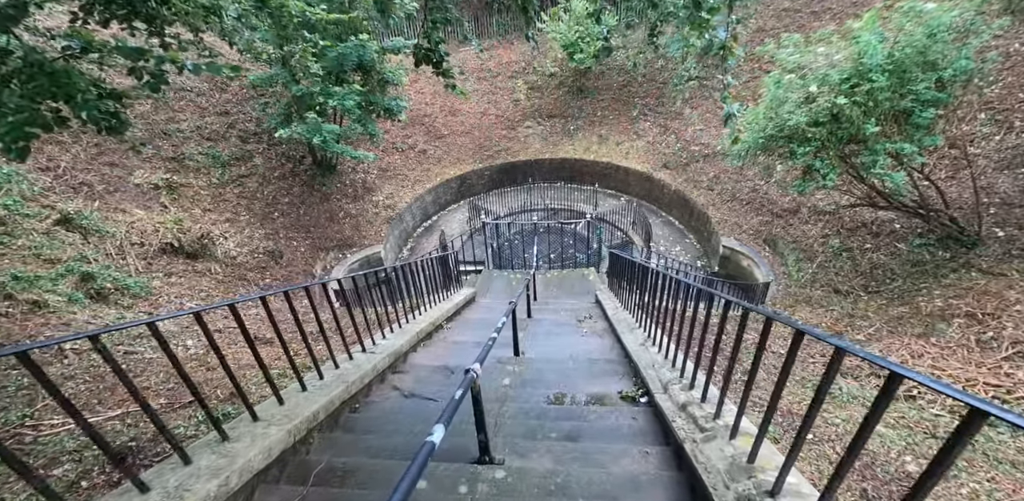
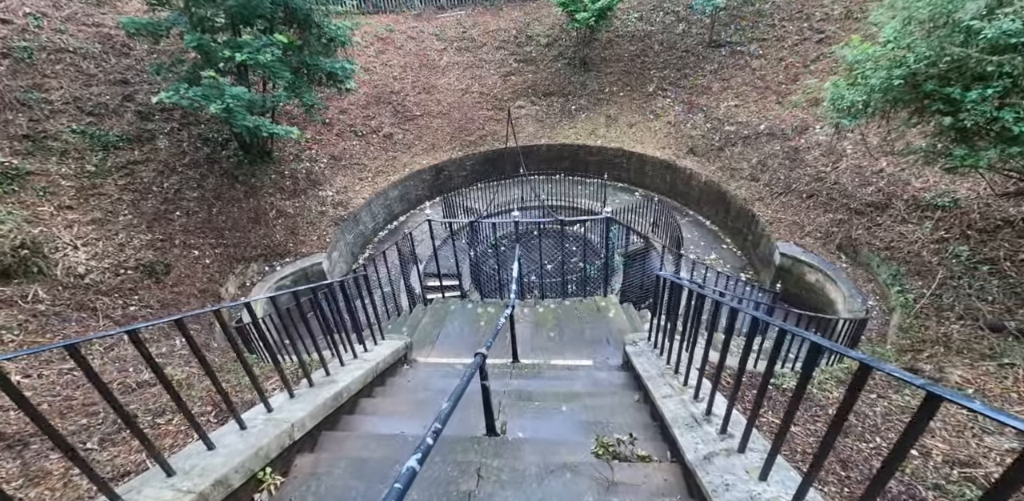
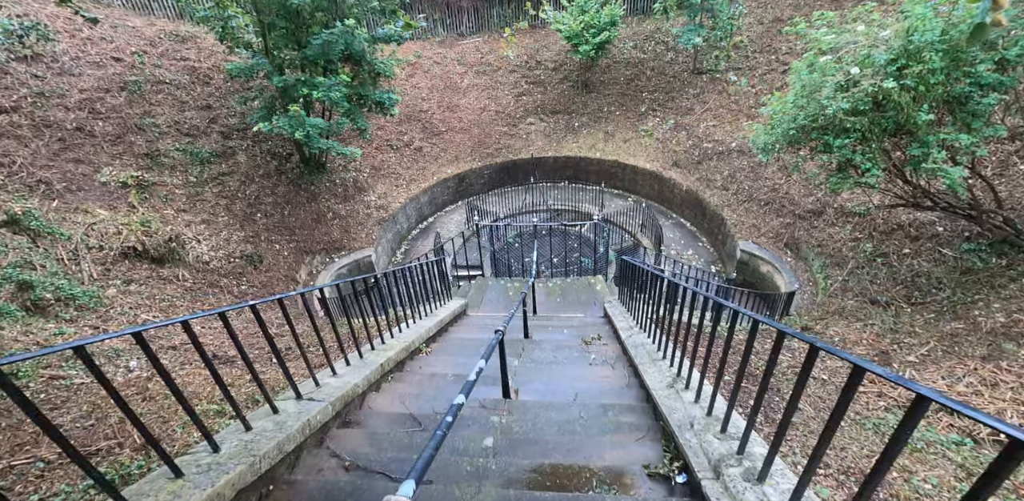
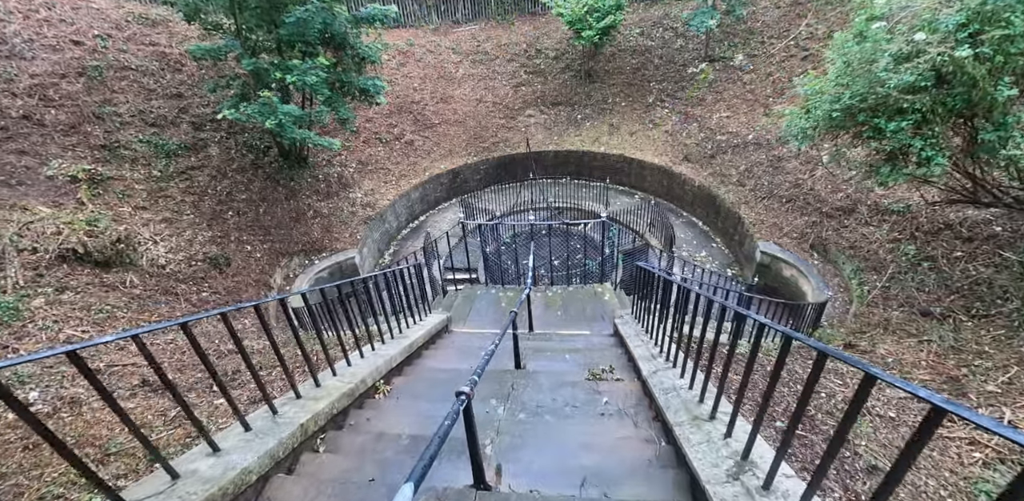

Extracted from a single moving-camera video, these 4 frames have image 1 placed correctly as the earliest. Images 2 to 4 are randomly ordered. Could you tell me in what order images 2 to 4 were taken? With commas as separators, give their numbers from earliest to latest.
3, 4, 2
